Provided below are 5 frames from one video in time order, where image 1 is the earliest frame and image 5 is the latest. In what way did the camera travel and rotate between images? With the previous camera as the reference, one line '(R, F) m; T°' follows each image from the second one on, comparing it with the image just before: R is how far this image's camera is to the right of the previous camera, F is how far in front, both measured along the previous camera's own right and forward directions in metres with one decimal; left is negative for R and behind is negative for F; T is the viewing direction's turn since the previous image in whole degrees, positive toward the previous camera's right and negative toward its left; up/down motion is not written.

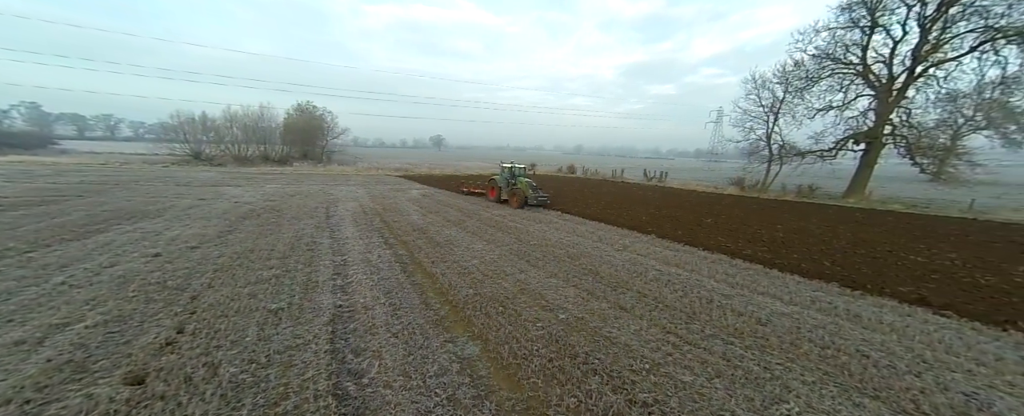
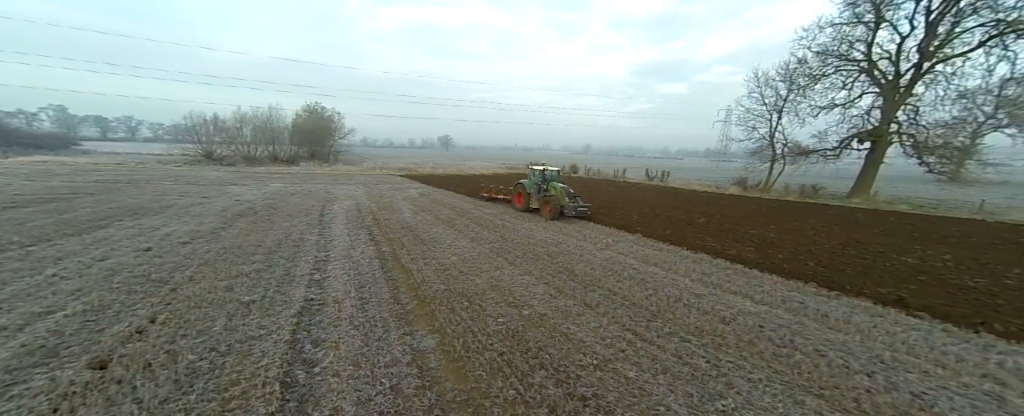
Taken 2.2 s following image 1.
(+0.6, -0.1) m; -2°
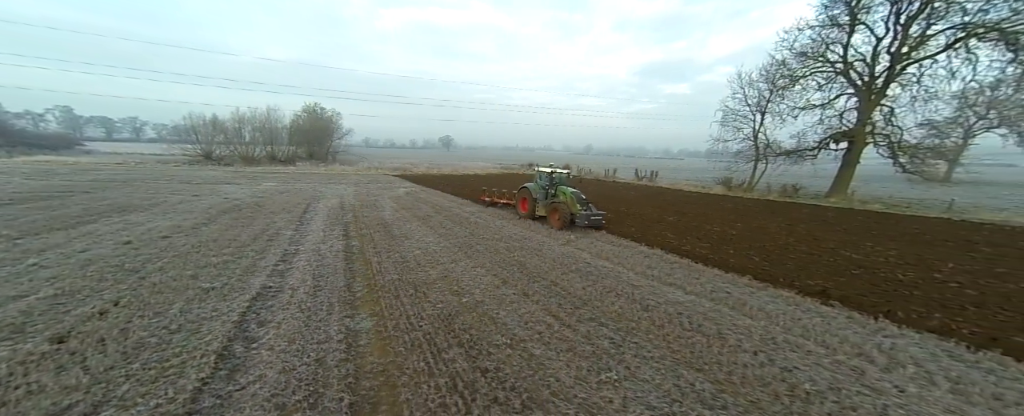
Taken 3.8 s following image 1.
(+0.9, -0.3) m; 0°
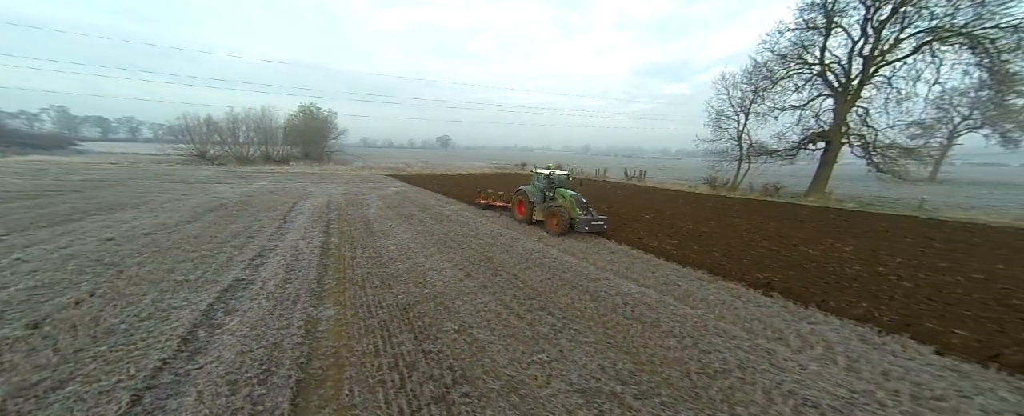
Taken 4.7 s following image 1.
(+0.6, -0.3) m; 0°
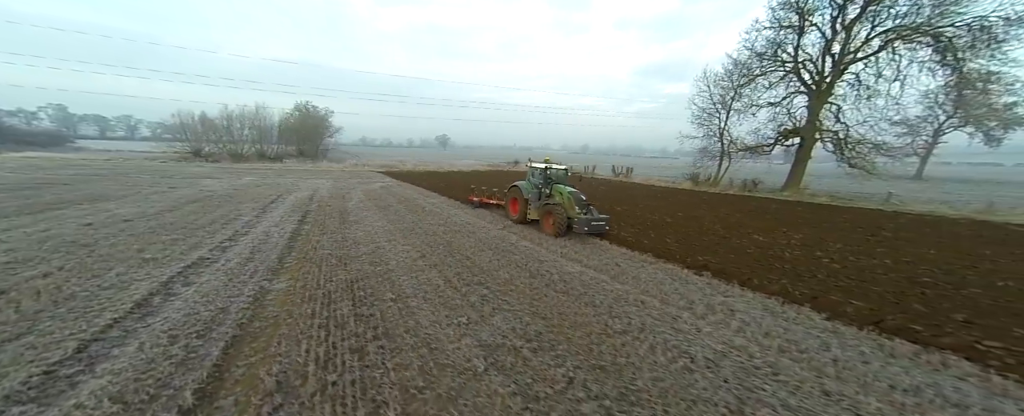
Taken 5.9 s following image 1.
(+0.8, -0.3) m; 0°
